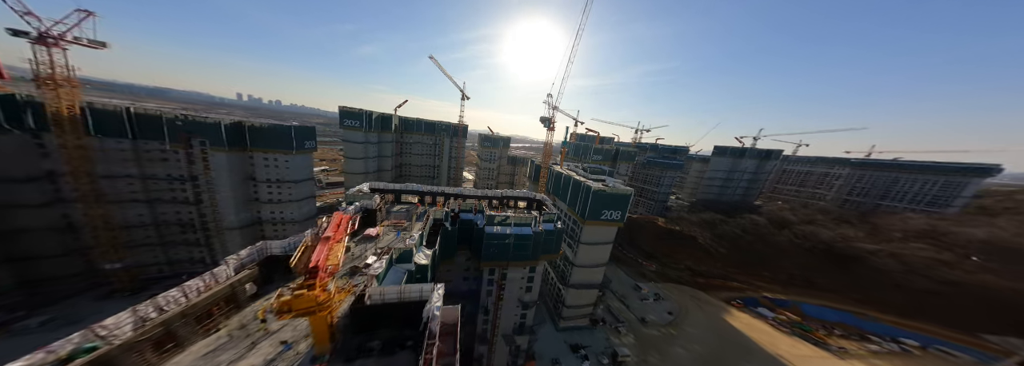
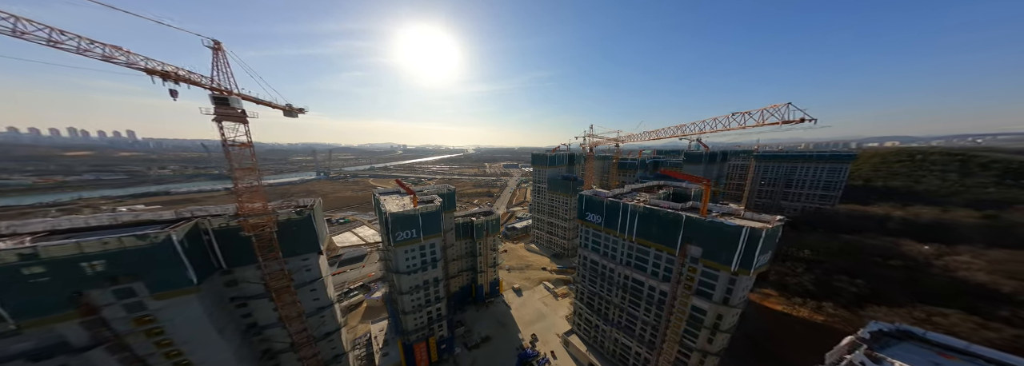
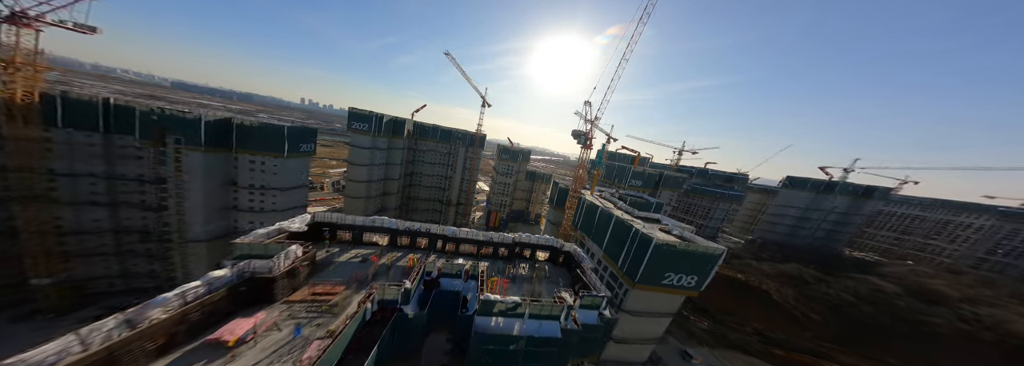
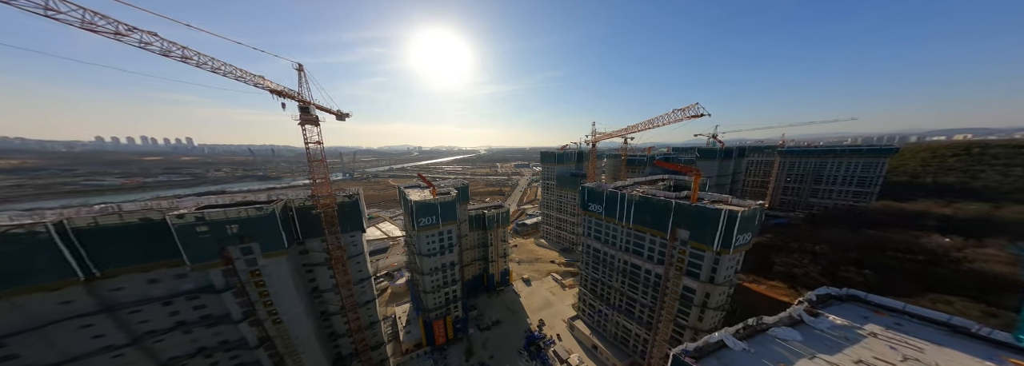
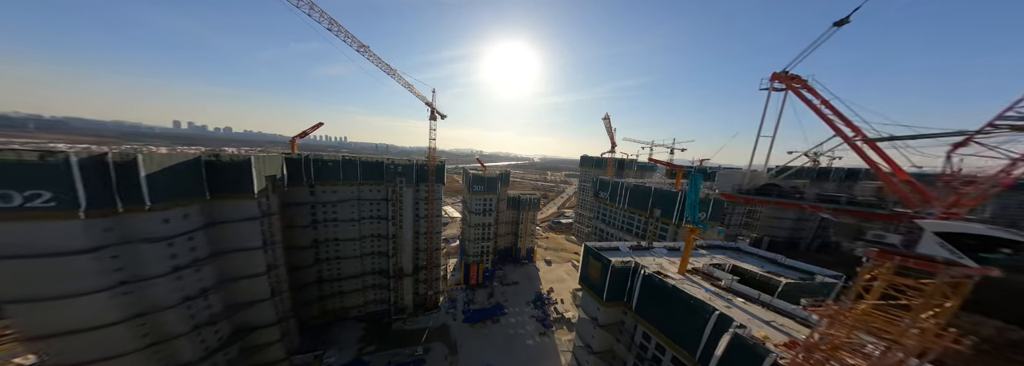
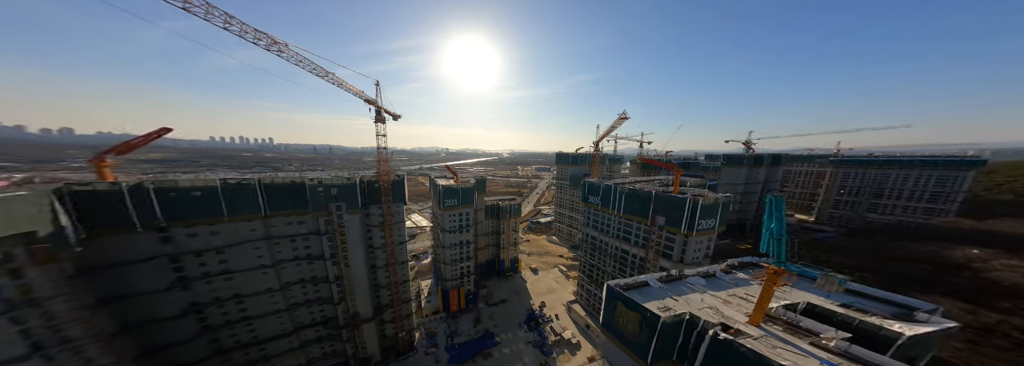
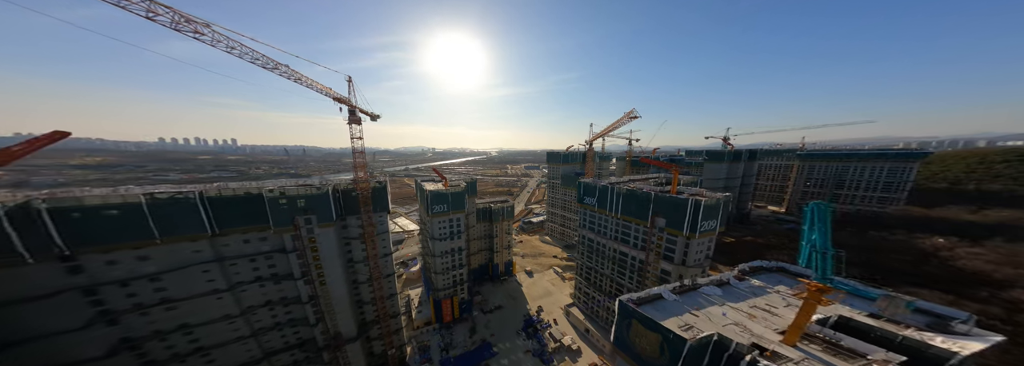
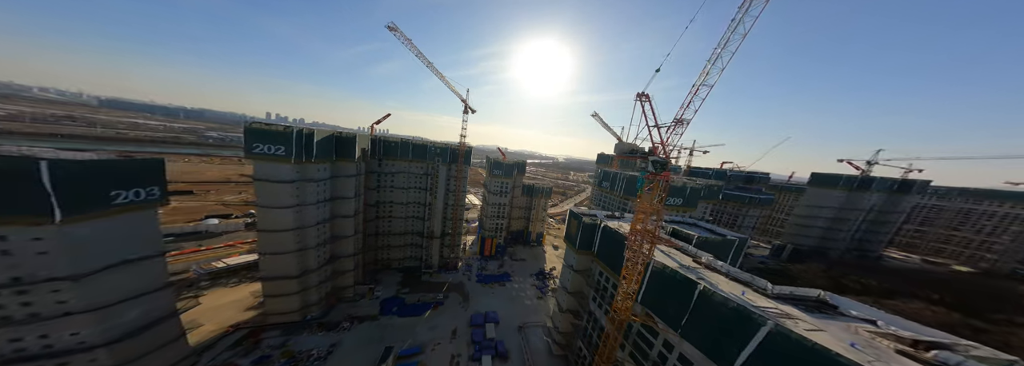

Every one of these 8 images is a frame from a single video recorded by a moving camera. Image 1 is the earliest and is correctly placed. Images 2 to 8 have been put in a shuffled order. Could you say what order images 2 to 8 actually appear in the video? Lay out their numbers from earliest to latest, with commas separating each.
3, 8, 5, 6, 7, 4, 2
